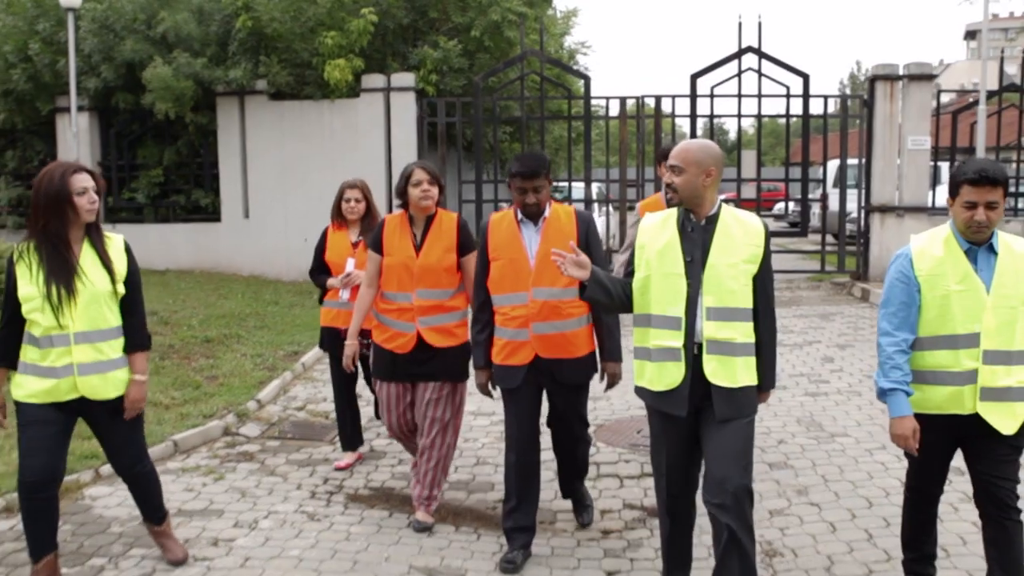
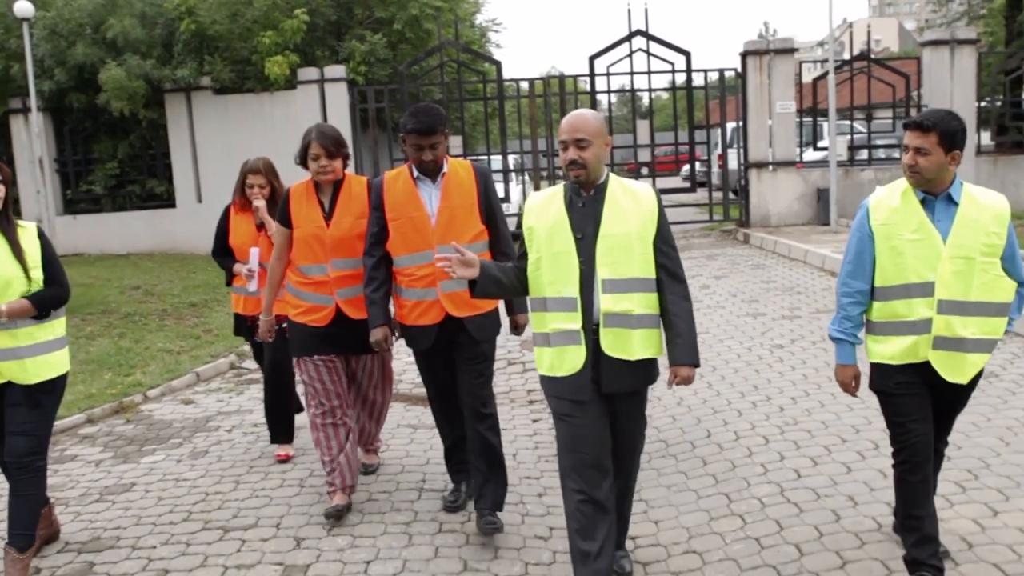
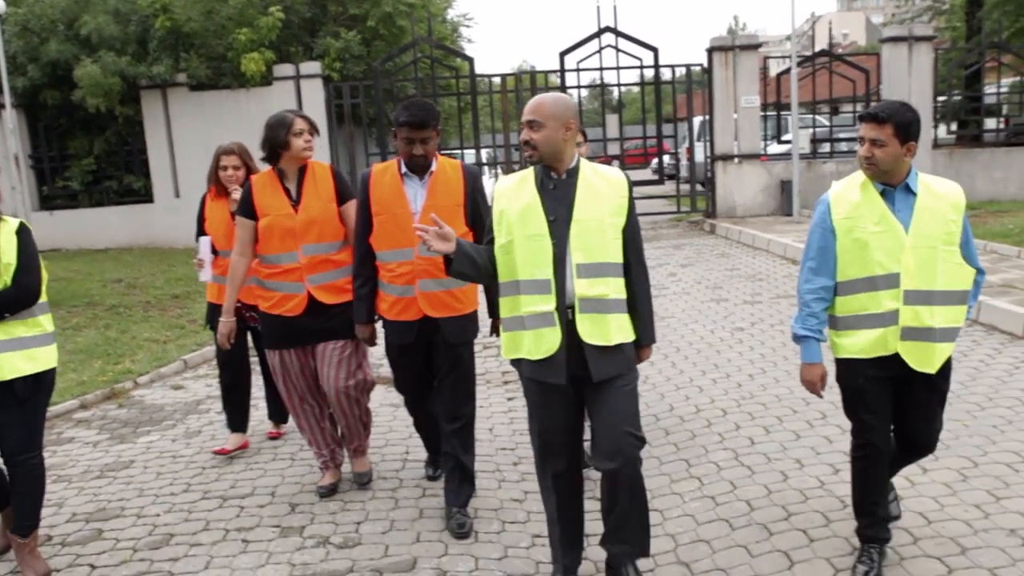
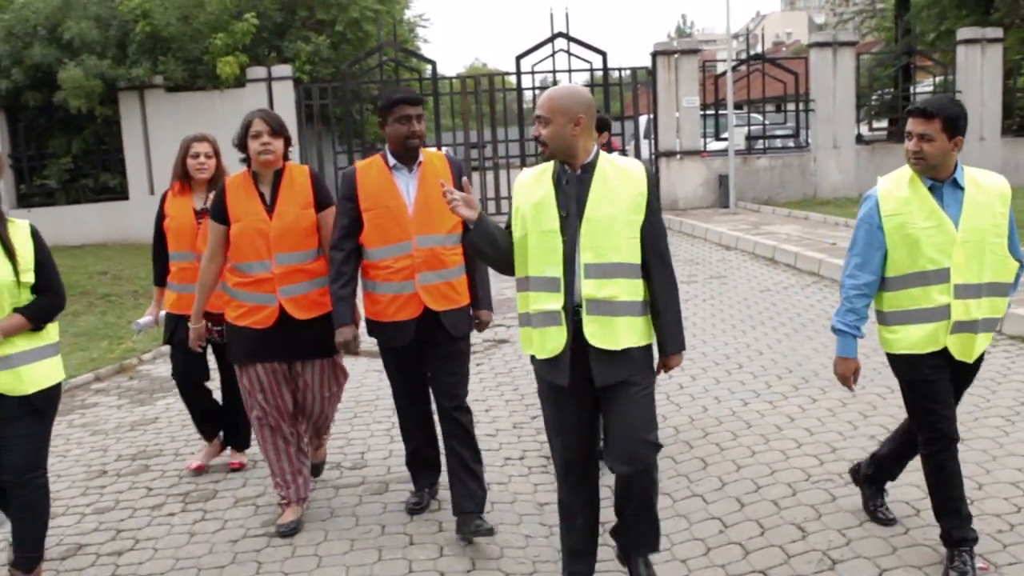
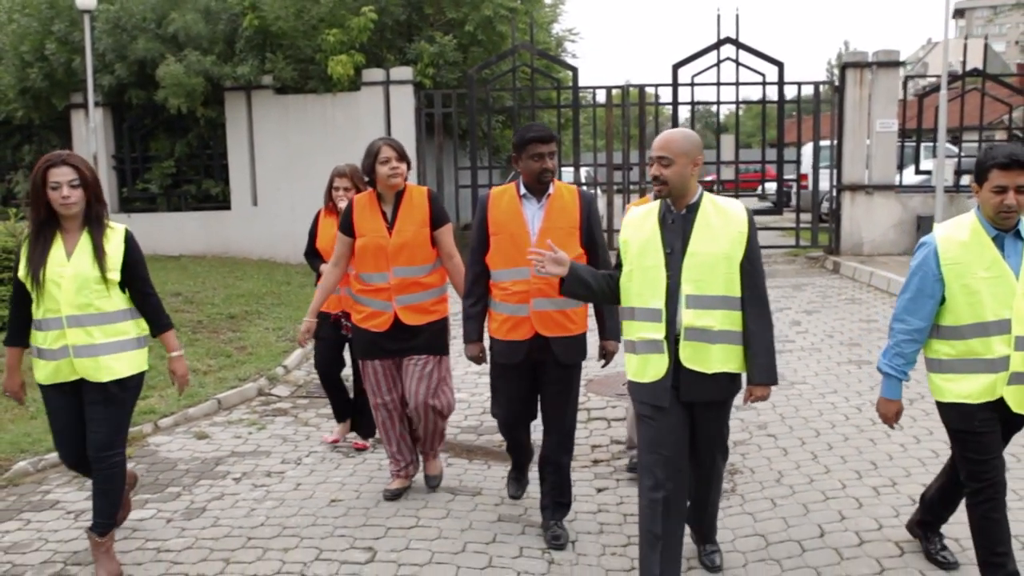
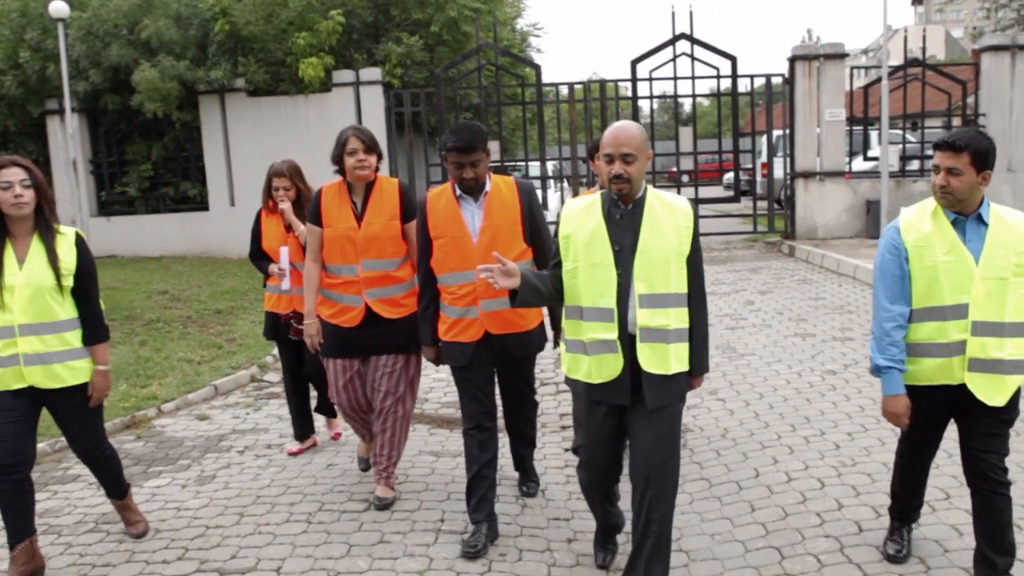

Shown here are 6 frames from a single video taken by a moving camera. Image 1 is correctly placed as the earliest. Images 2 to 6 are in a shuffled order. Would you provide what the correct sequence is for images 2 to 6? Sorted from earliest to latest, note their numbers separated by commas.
5, 6, 2, 3, 4
